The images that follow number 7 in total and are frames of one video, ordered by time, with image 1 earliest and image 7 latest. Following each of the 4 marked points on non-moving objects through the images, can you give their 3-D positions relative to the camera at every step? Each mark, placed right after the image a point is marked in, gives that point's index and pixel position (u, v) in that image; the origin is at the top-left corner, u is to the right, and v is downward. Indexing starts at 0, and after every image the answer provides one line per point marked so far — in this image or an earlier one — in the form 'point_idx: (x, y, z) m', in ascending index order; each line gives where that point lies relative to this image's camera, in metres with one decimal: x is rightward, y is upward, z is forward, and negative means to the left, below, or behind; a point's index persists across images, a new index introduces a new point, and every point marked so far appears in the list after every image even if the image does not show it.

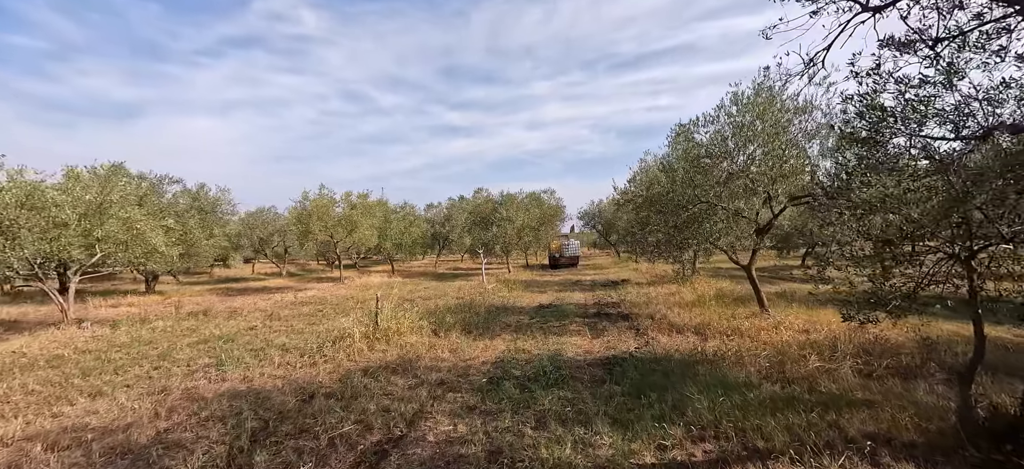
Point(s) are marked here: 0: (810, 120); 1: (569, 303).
0: (+6.7, +2.5, +11.3) m
1: (+2.0, -2.4, +17.6) m
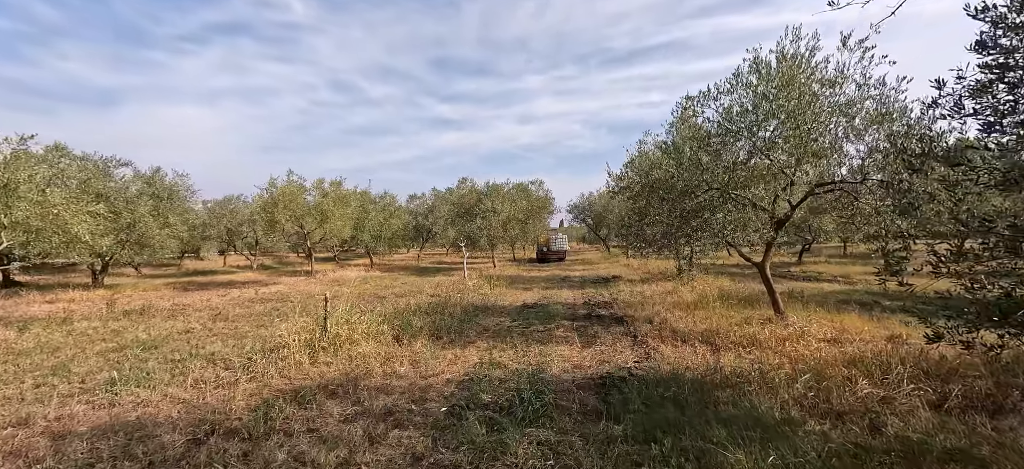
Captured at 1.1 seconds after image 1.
0: (+6.2, +2.7, +9.6) m
1: (+1.4, -2.1, +15.8) m
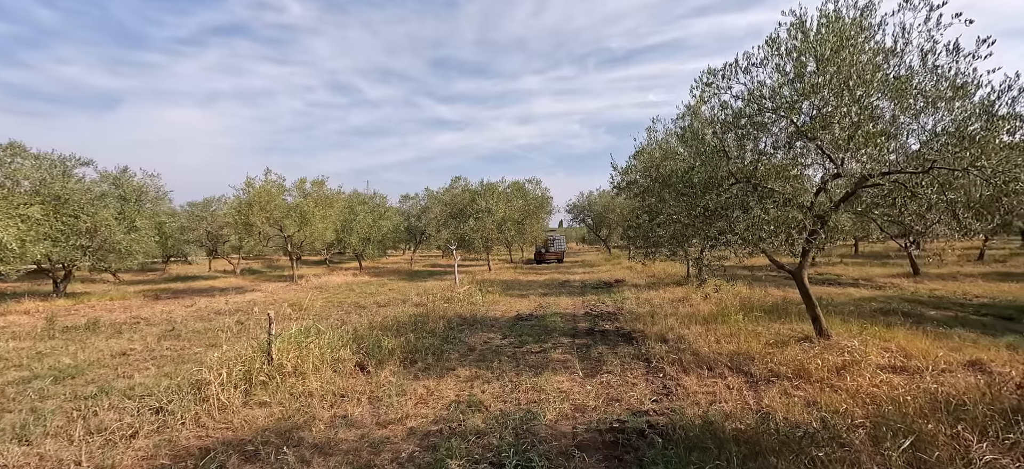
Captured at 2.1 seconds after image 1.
0: (+6.0, +2.6, +7.8) m
1: (+1.1, -2.2, +14.0) m
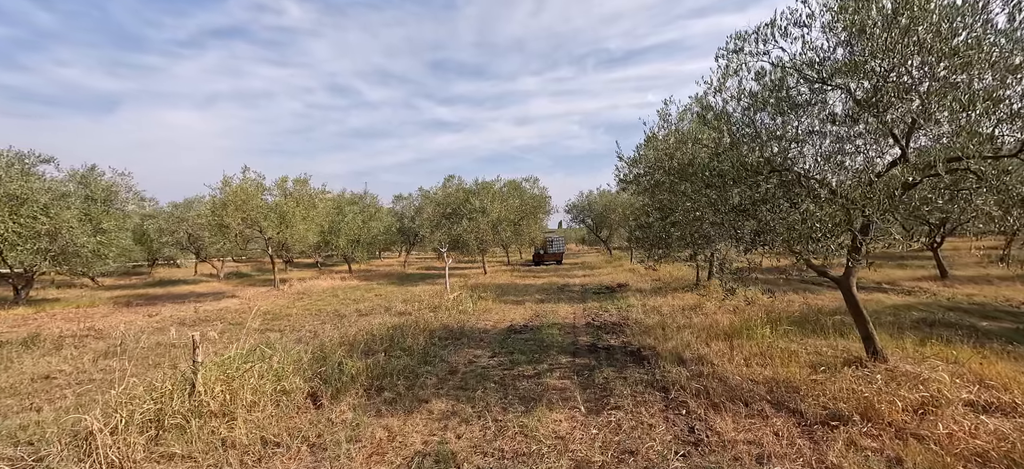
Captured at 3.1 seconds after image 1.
0: (+5.8, +2.6, +6.2) m
1: (+0.9, -2.2, +12.4) m
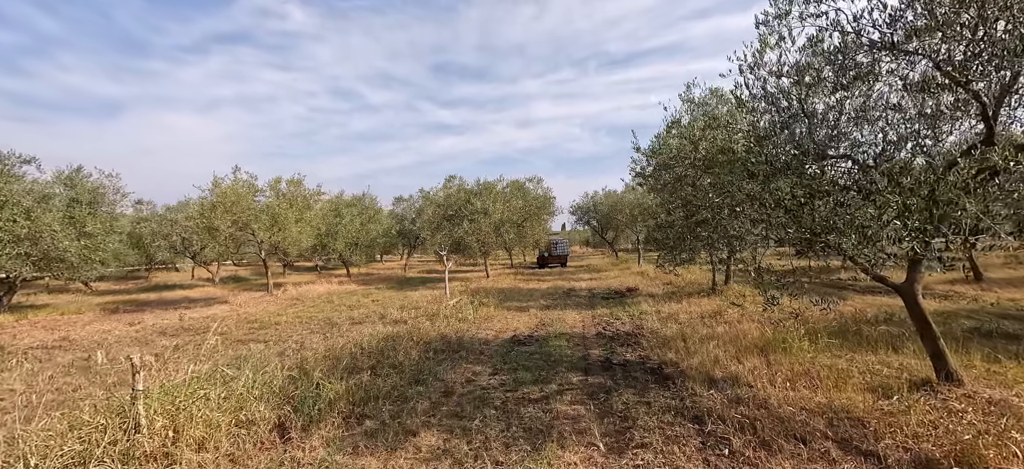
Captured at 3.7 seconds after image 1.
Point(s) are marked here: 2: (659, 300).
0: (+5.8, +2.7, +5.1) m
1: (+1.0, -2.2, +11.3) m
2: (+4.6, -2.0, +15.9) m
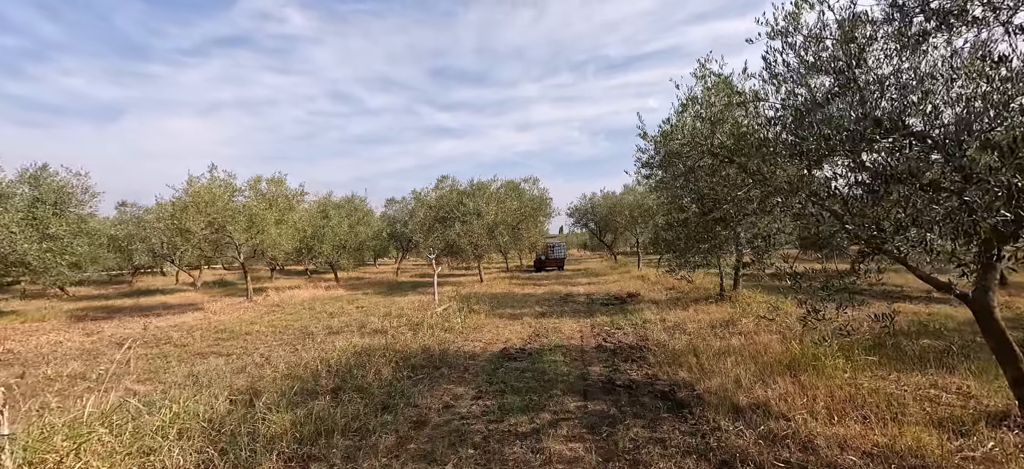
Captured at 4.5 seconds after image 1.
0: (+5.6, +2.7, +3.9) m
1: (+0.8, -2.3, +10.1) m
2: (+4.3, -2.1, +14.7) m
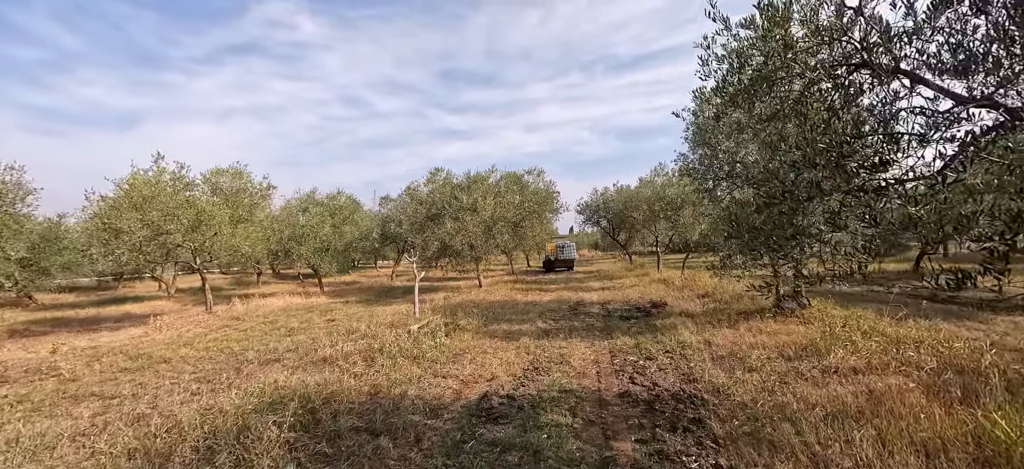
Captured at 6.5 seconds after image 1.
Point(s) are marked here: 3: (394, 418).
0: (+5.2, +2.9, +0.5) m
1: (+0.6, -2.2, +6.7) m
2: (+4.2, -2.0, +11.3) m
3: (-1.5, -2.3, +6.4) m
